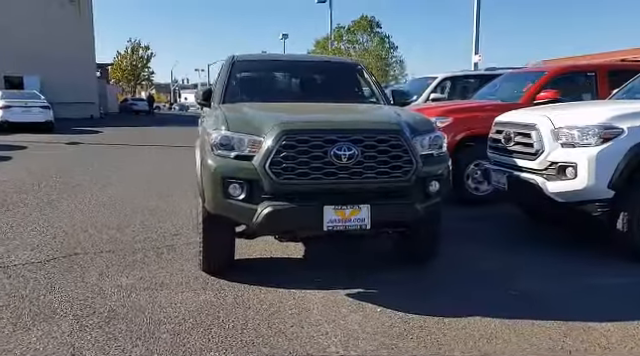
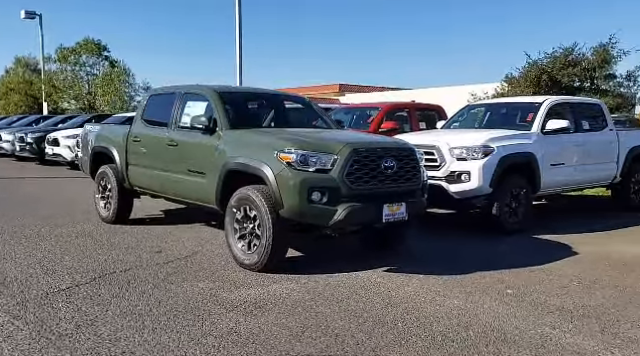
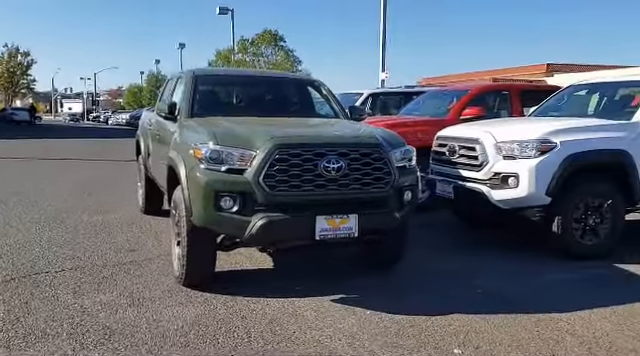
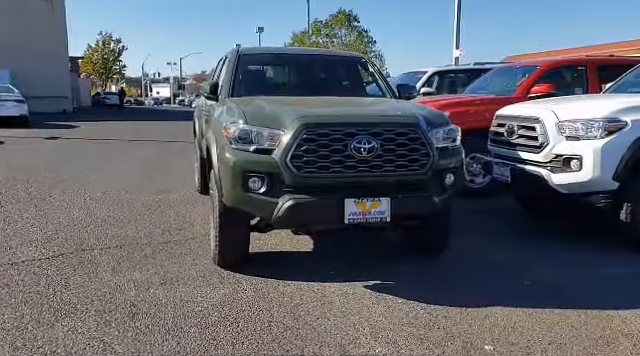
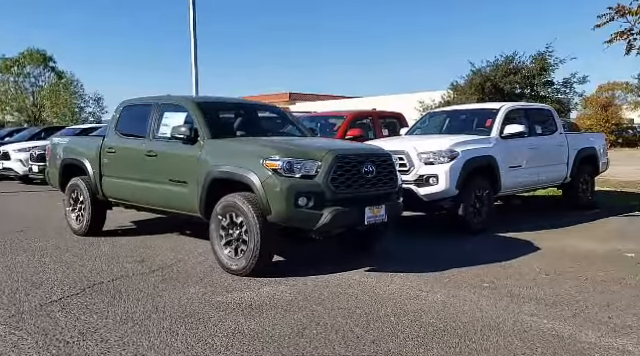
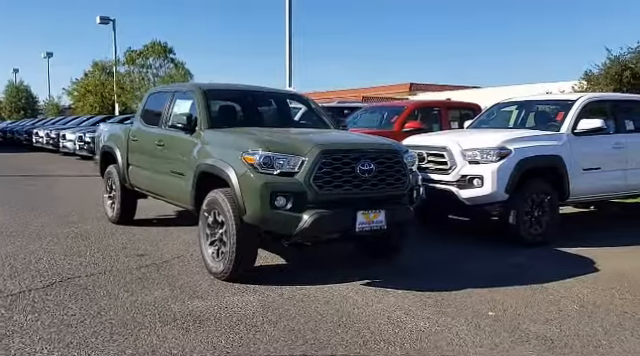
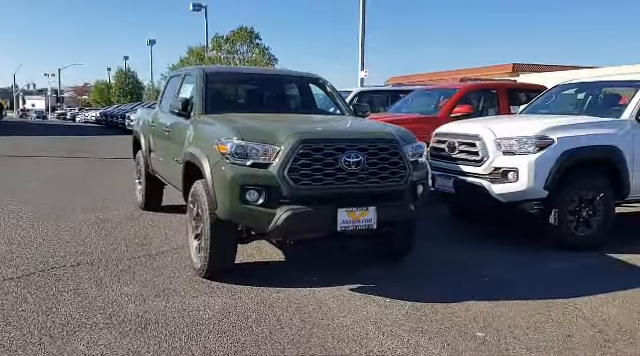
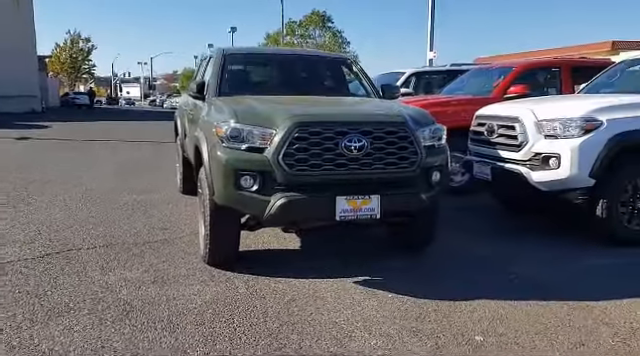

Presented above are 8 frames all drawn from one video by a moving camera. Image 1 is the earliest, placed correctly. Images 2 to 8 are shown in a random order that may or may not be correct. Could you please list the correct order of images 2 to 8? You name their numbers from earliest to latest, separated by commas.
4, 8, 3, 7, 6, 2, 5
